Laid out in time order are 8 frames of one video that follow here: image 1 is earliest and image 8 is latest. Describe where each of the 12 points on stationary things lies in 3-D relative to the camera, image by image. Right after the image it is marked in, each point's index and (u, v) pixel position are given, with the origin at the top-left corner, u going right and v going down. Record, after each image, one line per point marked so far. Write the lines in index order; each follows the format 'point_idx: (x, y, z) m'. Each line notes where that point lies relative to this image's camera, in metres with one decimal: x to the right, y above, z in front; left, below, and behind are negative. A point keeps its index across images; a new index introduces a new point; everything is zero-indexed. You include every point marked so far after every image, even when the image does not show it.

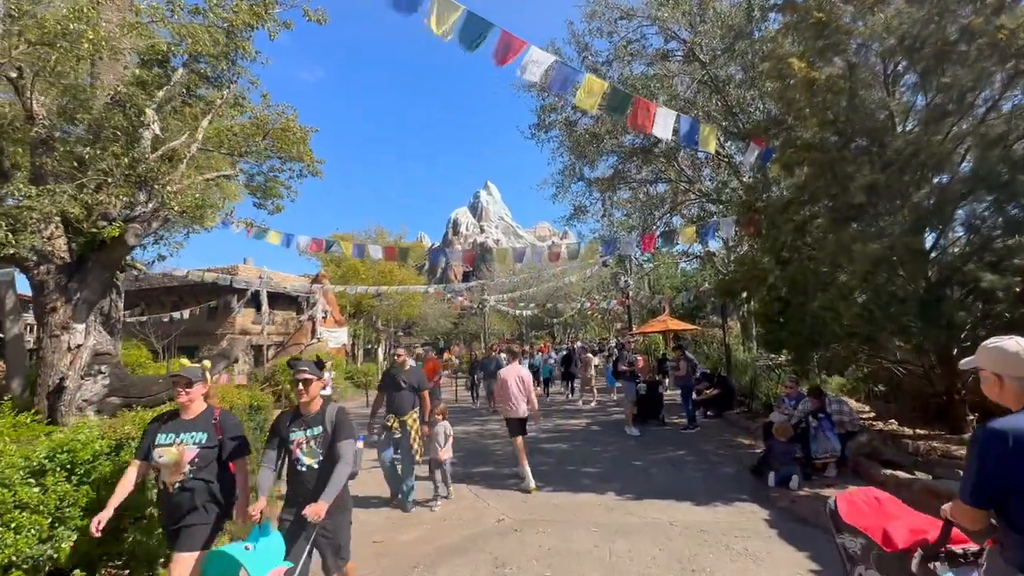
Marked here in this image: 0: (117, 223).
0: (-5.7, +0.9, +6.7) m
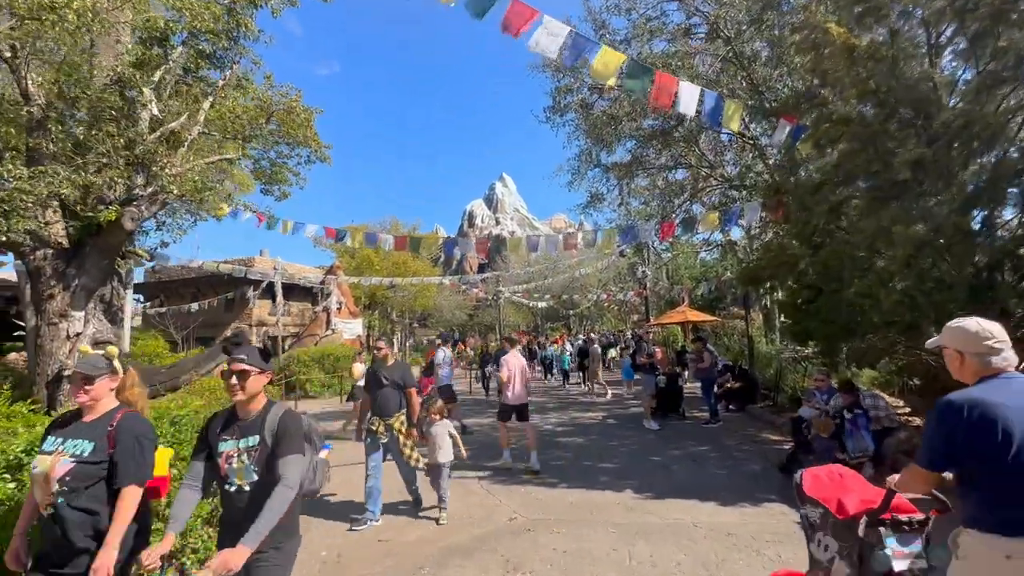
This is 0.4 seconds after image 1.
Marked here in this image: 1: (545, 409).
0: (-5.5, +1.1, +6.5) m
1: (+1.0, -3.8, +14.9) m
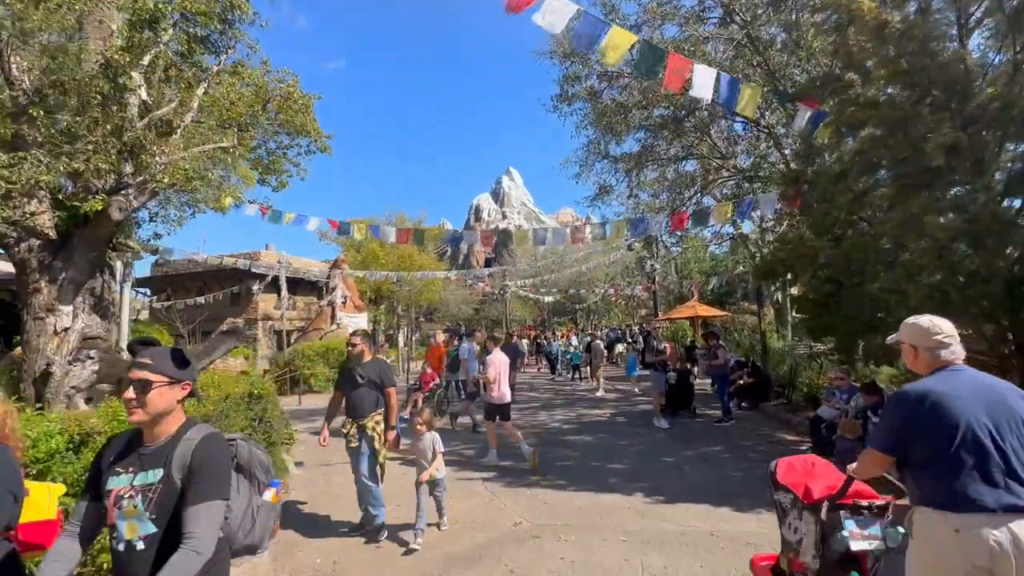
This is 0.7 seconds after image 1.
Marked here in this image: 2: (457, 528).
0: (-5.5, +1.2, +6.2) m
1: (+1.2, -3.7, +14.6) m
2: (-0.7, -3.0, +5.8) m
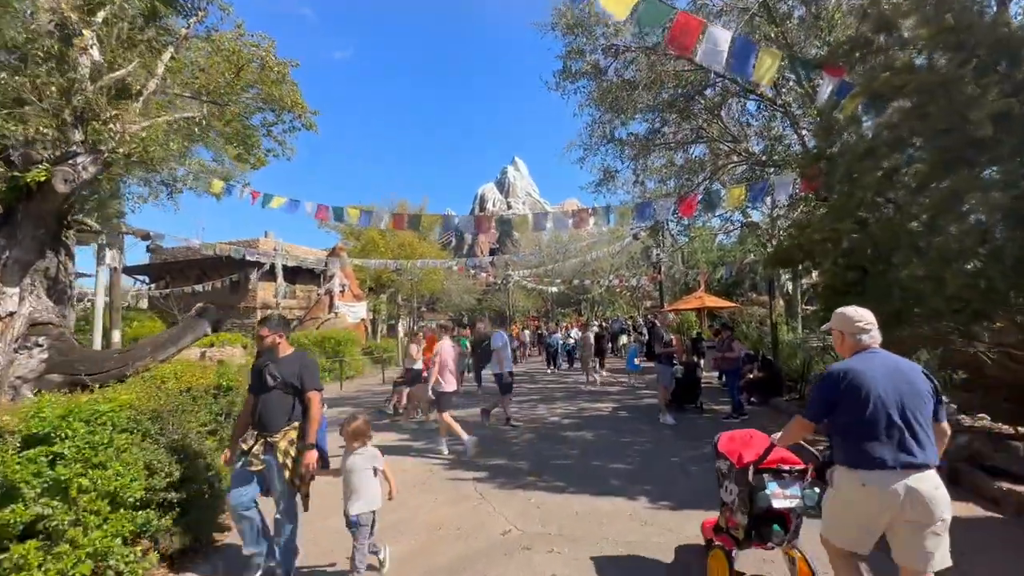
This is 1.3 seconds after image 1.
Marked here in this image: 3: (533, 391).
0: (-5.6, +1.4, +5.6) m
1: (+1.2, -3.3, +14.0) m
2: (-0.8, -2.8, +5.3) m
3: (+0.7, -3.4, +15.4) m
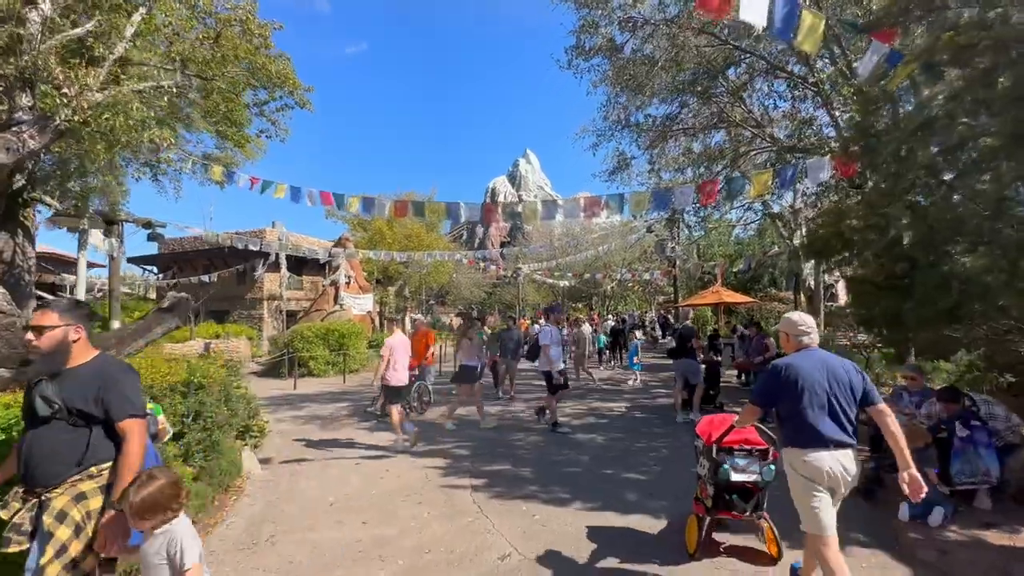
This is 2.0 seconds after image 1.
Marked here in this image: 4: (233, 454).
0: (-5.5, +1.6, +5.0) m
1: (+1.4, -3.1, +13.3) m
2: (-0.8, -2.7, +4.6) m
3: (+0.9, -3.2, +14.7) m
4: (-3.7, -2.2, +6.2) m
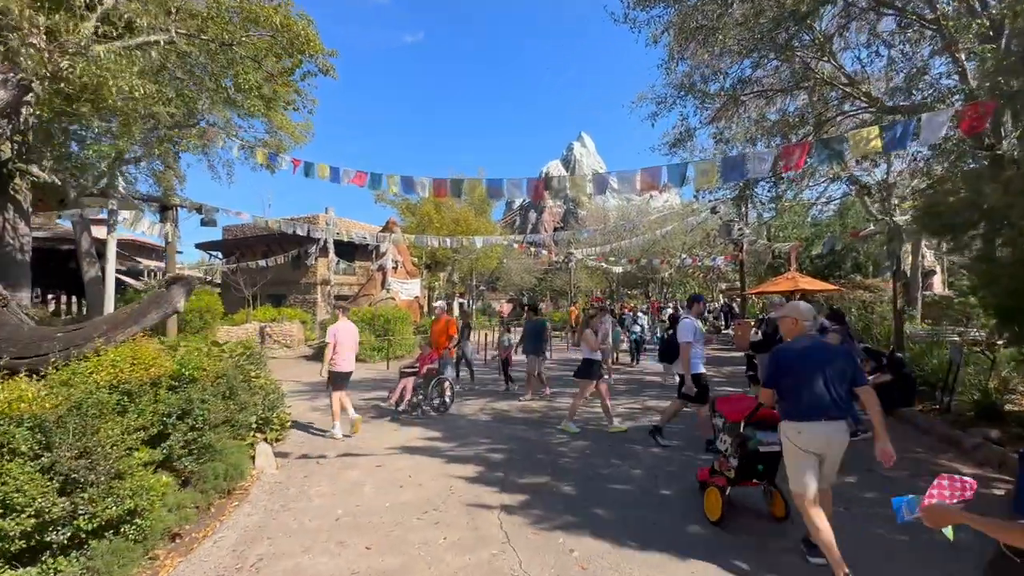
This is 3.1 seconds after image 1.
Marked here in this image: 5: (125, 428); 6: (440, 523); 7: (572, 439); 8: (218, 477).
0: (-5.2, +1.8, +4.5) m
1: (+2.6, -2.7, +12.1) m
2: (-0.6, -2.5, +3.7) m
3: (+2.3, -2.7, +13.5) m
4: (-3.3, -2.0, +5.6) m
5: (-3.3, -1.2, +4.0) m
6: (-0.8, -2.5, +5.1) m
7: (+1.0, -2.6, +8.0) m
8: (-3.2, -2.1, +5.2) m
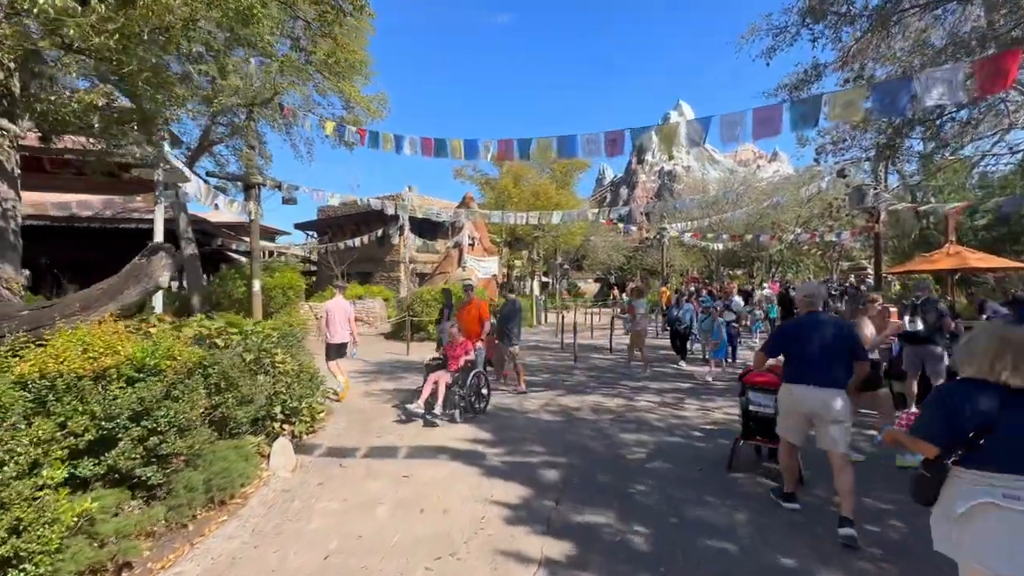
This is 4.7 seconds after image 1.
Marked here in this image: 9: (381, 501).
0: (-4.9, +2.1, +3.8) m
1: (+4.2, -2.2, +9.9) m
2: (-0.6, -2.3, +2.3) m
3: (+4.1, -2.2, +11.4) m
4: (-2.8, -1.7, +4.7) m
5: (-3.1, -1.0, +3.0) m
6: (-0.5, -2.3, +3.7) m
7: (+1.8, -2.3, +6.3) m
8: (-2.9, -1.8, +4.2) m
9: (-1.4, -2.3, +5.1) m
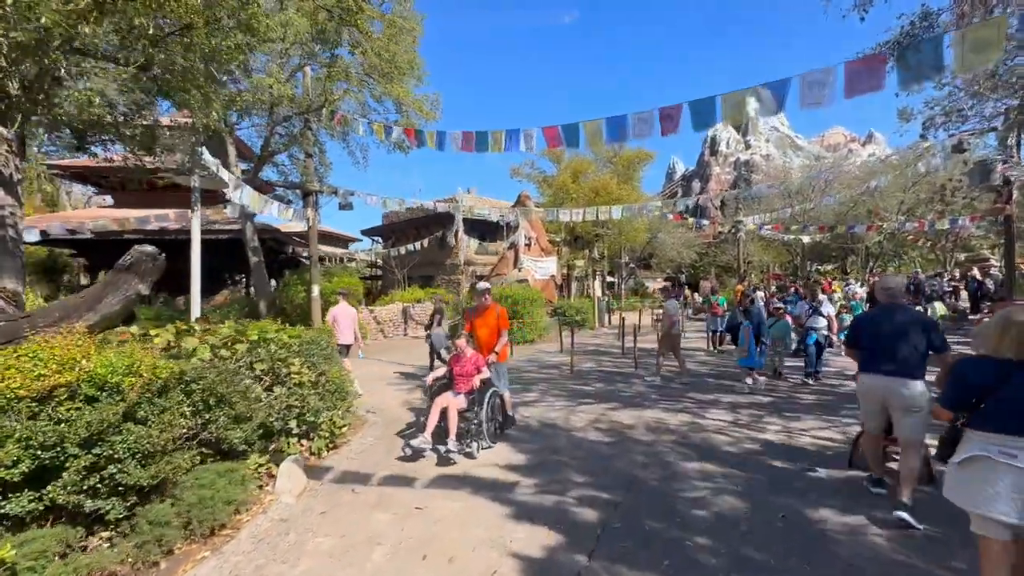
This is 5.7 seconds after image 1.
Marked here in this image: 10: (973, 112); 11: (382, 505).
0: (-4.9, +2.0, +3.6) m
1: (+5.0, -2.1, +8.4) m
2: (-0.7, -2.4, +1.5) m
3: (+5.2, -2.1, +9.9) m
4: (-2.7, -1.7, +4.2) m
5: (-3.2, -1.0, +2.6) m
6: (-0.4, -2.3, +2.9) m
7: (+2.2, -2.2, +5.1) m
8: (-2.7, -1.9, +3.7) m
9: (-1.2, -2.3, +4.4) m
10: (+11.6, +4.5, +11.8) m
11: (-1.4, -2.3, +5.0) m
